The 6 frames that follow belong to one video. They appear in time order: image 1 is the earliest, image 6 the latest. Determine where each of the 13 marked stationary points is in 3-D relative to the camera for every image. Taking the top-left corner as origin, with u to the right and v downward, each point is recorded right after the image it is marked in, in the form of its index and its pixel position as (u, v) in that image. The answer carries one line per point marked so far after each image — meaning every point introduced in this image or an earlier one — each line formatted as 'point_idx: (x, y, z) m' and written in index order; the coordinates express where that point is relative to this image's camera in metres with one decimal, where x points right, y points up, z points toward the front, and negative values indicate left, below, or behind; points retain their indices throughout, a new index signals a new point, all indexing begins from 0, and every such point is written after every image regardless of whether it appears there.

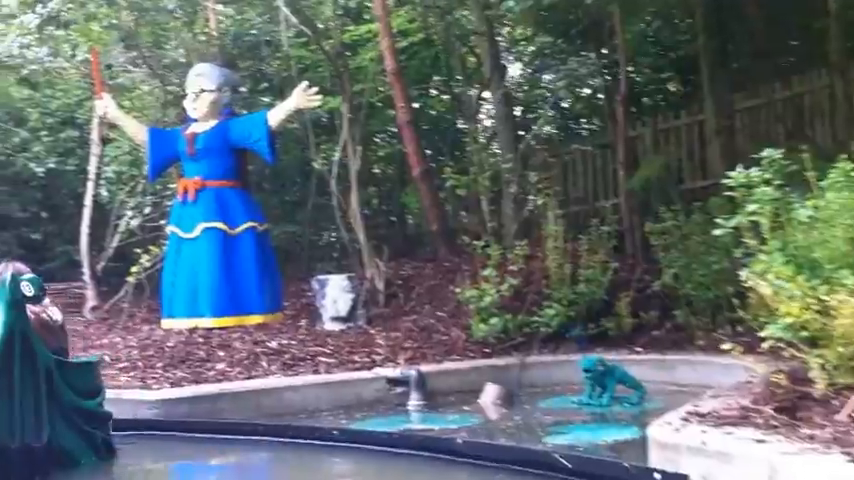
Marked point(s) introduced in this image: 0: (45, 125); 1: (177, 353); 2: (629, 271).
0: (-2.6, +0.8, +8.7) m
1: (-1.0, -0.4, +4.9) m
2: (+0.9, -0.1, +5.9) m
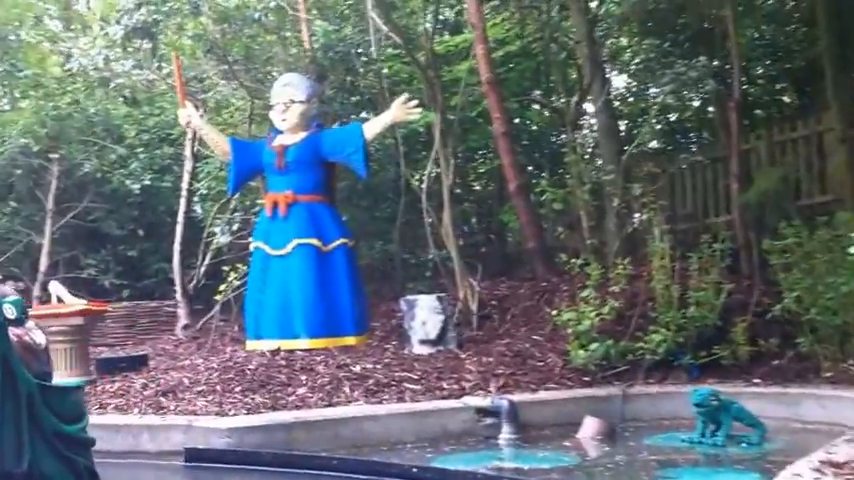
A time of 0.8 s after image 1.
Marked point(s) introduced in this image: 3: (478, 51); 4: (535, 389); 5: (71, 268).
0: (-2.0, +0.7, +8.6) m
1: (-0.6, -0.5, +4.6) m
2: (+1.4, -0.2, +5.4) m
3: (+0.3, +0.9, +6.1) m
4: (+0.4, -0.5, +4.4) m
5: (-2.5, -0.2, +8.8) m
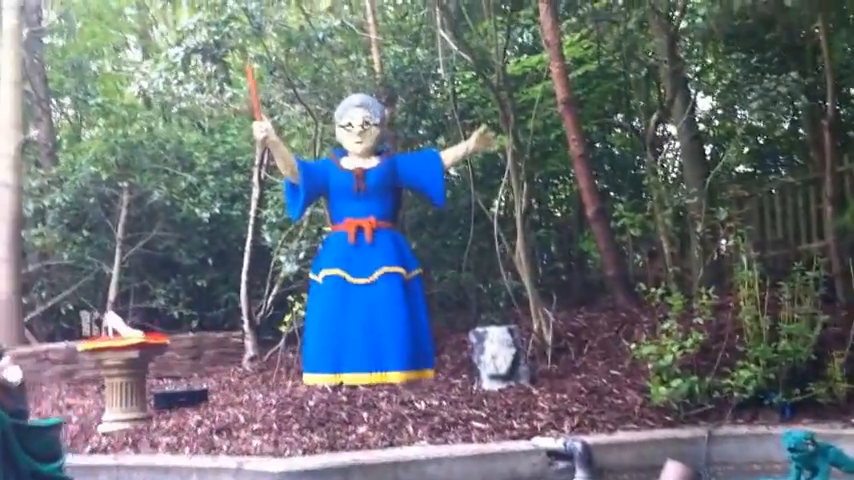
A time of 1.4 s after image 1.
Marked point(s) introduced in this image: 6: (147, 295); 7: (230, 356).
0: (-1.5, +0.5, +8.5) m
1: (-0.4, -0.6, +4.3) m
2: (+1.7, -0.3, +5.1) m
3: (+0.6, +0.8, +5.8) m
4: (+0.6, -0.6, +4.1) m
5: (-2.0, -0.4, +8.7) m
6: (-2.0, -0.4, +8.7) m
7: (-1.1, -0.7, +7.3) m
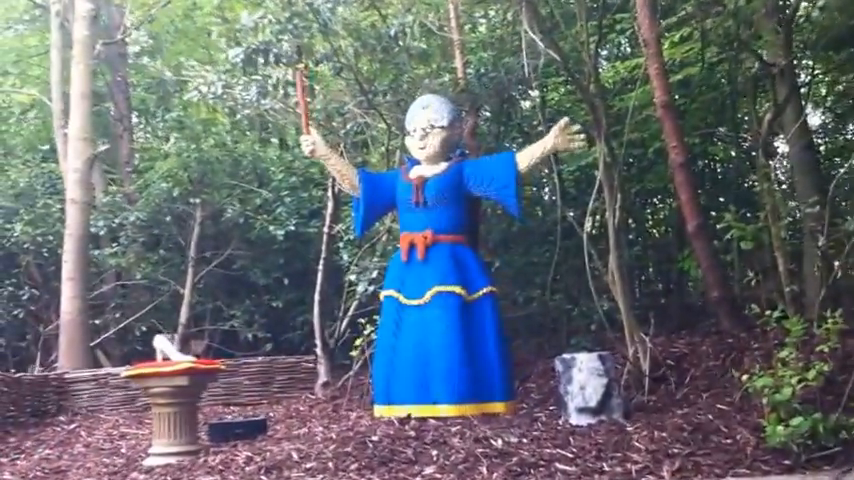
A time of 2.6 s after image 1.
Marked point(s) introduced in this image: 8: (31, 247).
0: (-0.9, +0.3, +8.0) m
1: (-0.1, -0.6, +3.8) m
2: (+1.9, -0.4, +4.4) m
3: (+0.9, +0.7, +5.2) m
4: (+0.8, -0.7, +3.5) m
5: (-1.4, -0.5, +8.3) m
6: (-1.4, -0.5, +8.3) m
7: (-0.7, -0.8, +6.9) m
8: (-2.6, -0.1, +8.3) m
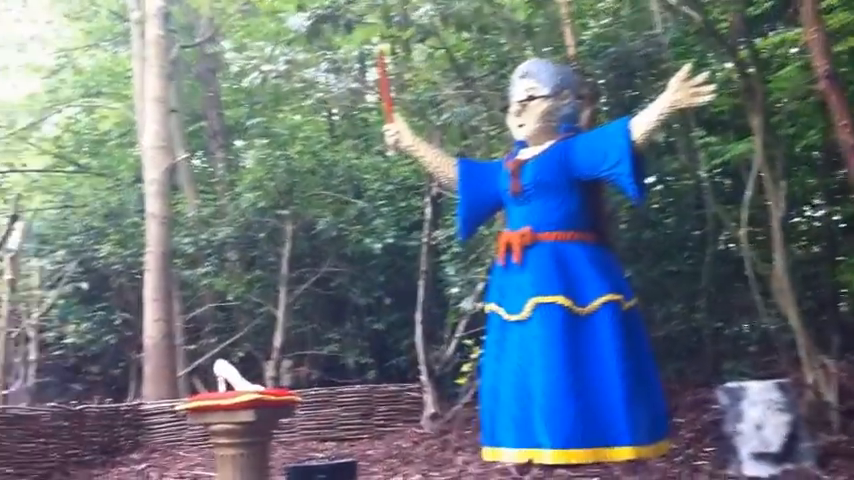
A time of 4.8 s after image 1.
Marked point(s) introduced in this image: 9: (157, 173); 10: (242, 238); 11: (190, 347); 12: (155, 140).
0: (-0.2, +0.3, +7.2) m
1: (+0.2, -0.6, +2.9) m
2: (+2.3, -0.4, +3.3) m
3: (+1.3, +0.7, +4.3) m
4: (+1.1, -0.6, +2.5) m
5: (-0.7, -0.6, +7.5) m
6: (-0.7, -0.6, +7.5) m
7: (-0.1, -0.8, +6.0) m
8: (-1.8, -0.2, +7.6) m
9: (-1.5, +0.4, +6.9) m
10: (-1.1, 0.0, +7.2) m
11: (-1.5, -0.6, +7.6) m
12: (-1.5, +0.6, +7.0) m
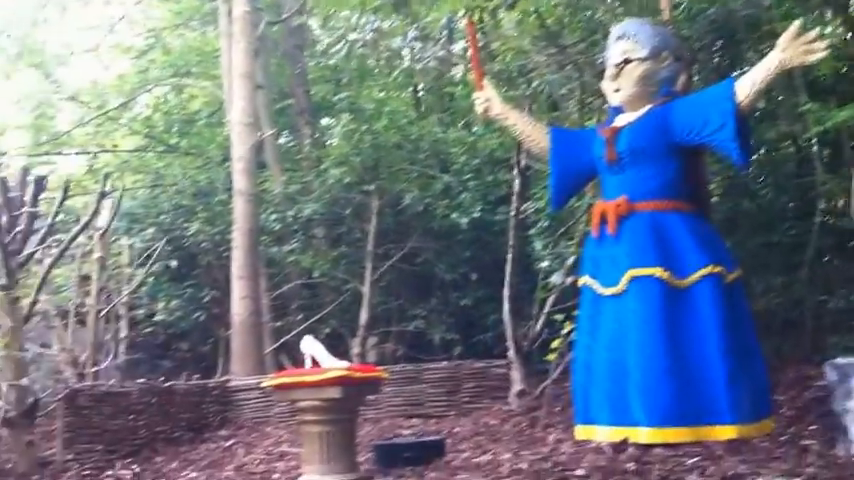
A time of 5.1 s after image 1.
0: (+0.3, +0.4, +7.1) m
1: (+0.4, -0.6, +2.8) m
2: (+2.5, -0.3, +3.0) m
3: (+1.6, +0.8, +4.0) m
4: (+1.3, -0.6, +2.4) m
5: (-0.2, -0.5, +7.4) m
6: (-0.1, -0.5, +7.5) m
7: (+0.3, -0.7, +5.9) m
8: (-1.3, 0.0, +7.6) m
9: (-1.0, +0.5, +6.9) m
10: (-0.6, +0.1, +7.1) m
11: (-0.9, -0.5, +7.6) m
12: (-1.0, +0.7, +7.0) m
